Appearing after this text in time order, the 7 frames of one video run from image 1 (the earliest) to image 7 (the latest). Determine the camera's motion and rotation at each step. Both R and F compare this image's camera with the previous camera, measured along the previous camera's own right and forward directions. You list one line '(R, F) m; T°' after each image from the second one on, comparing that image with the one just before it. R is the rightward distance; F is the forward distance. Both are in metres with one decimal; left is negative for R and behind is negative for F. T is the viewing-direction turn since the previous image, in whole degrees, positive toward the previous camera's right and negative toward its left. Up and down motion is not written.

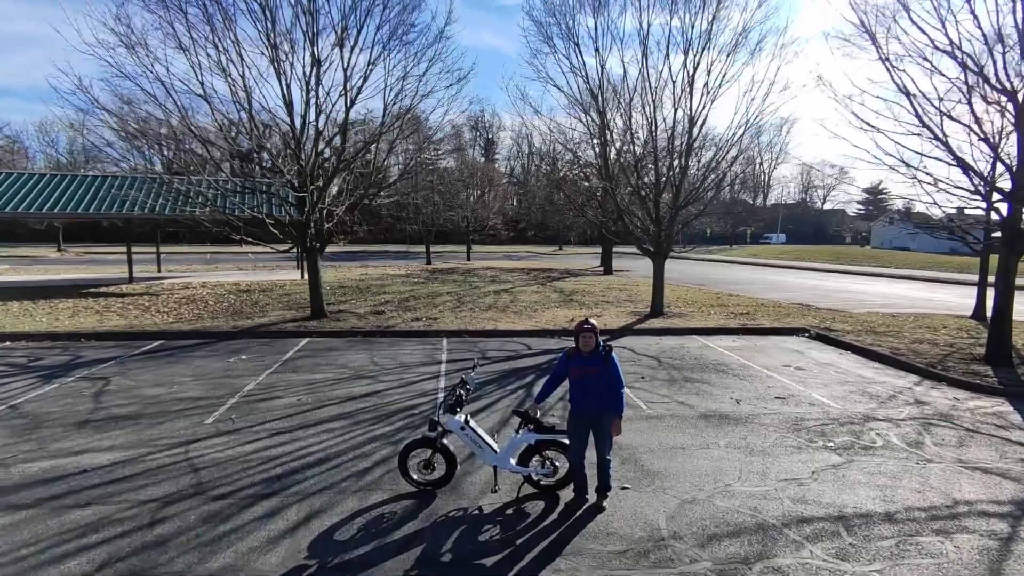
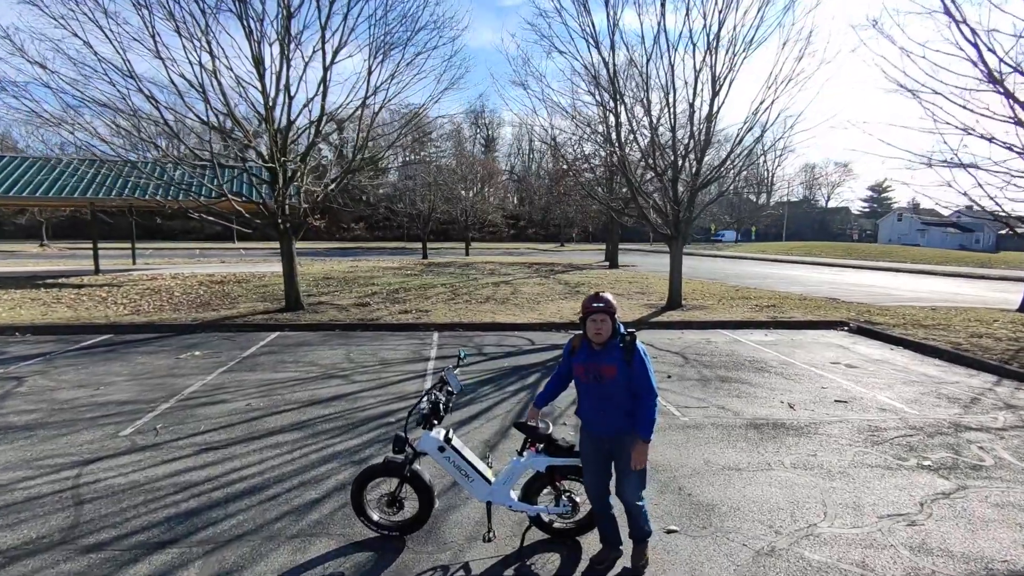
(0.0, +1.5) m; 0°
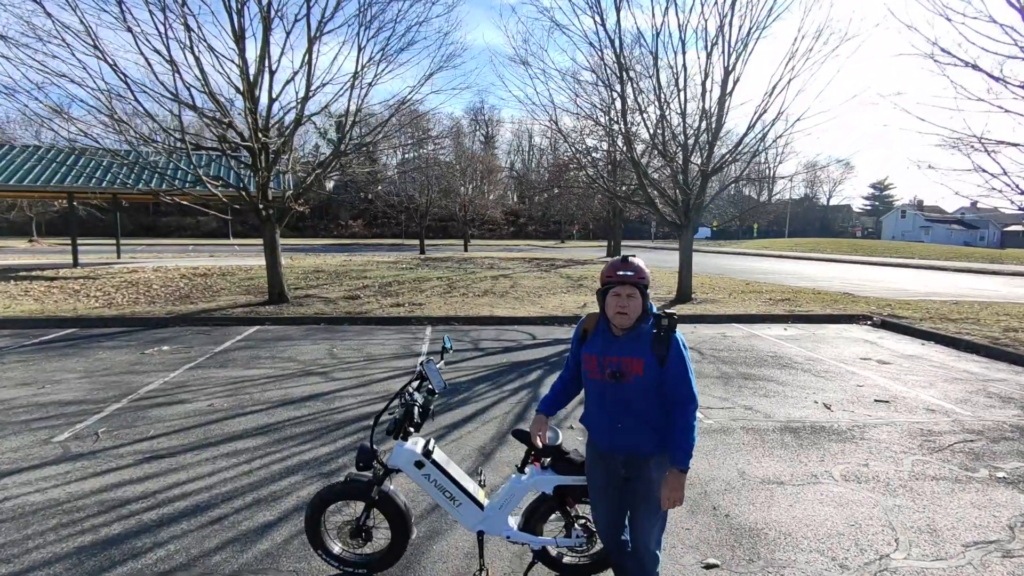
(0.0, +0.8) m; 0°
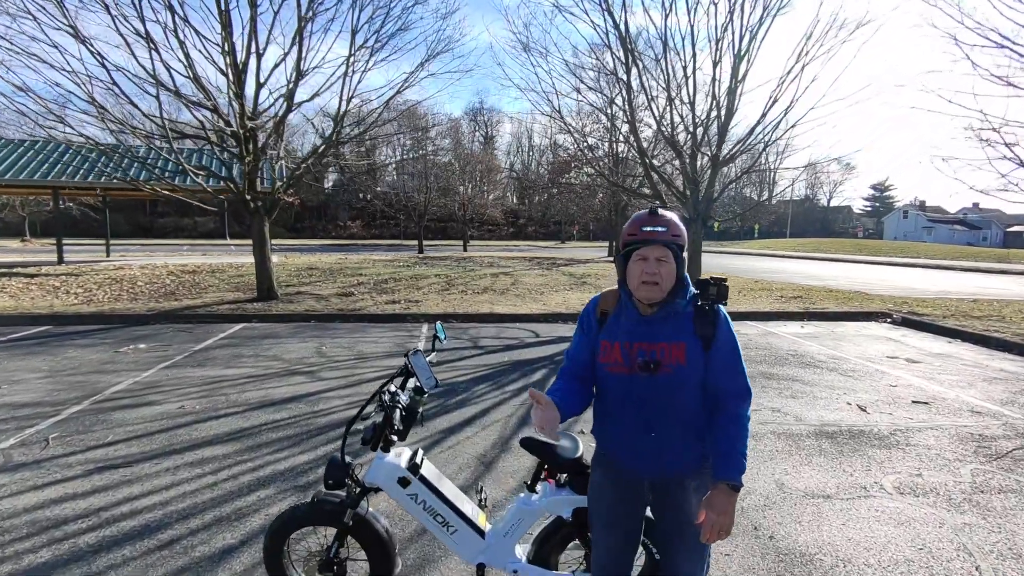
(0.0, +0.5) m; 0°
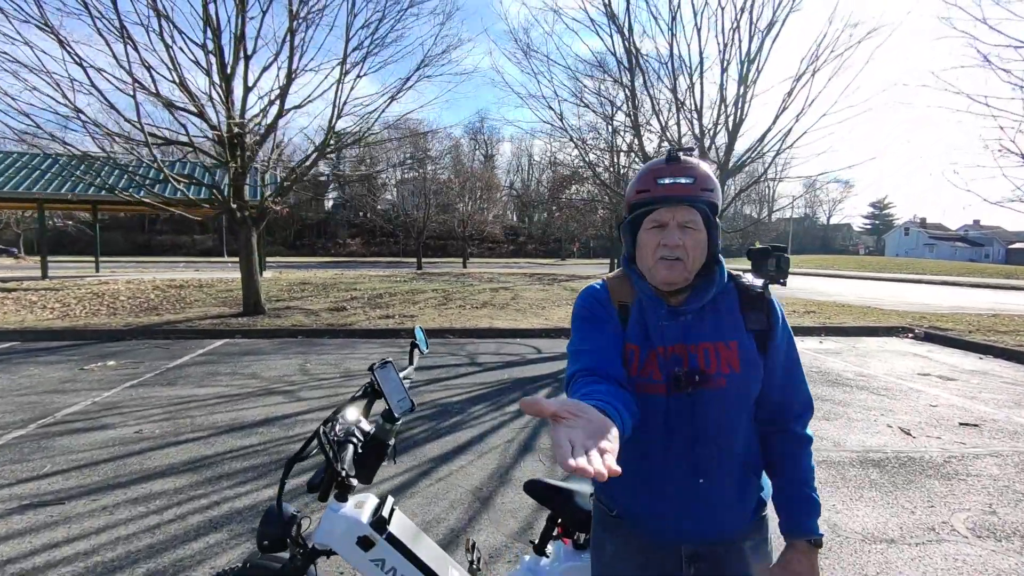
(0.0, +0.6) m; 0°
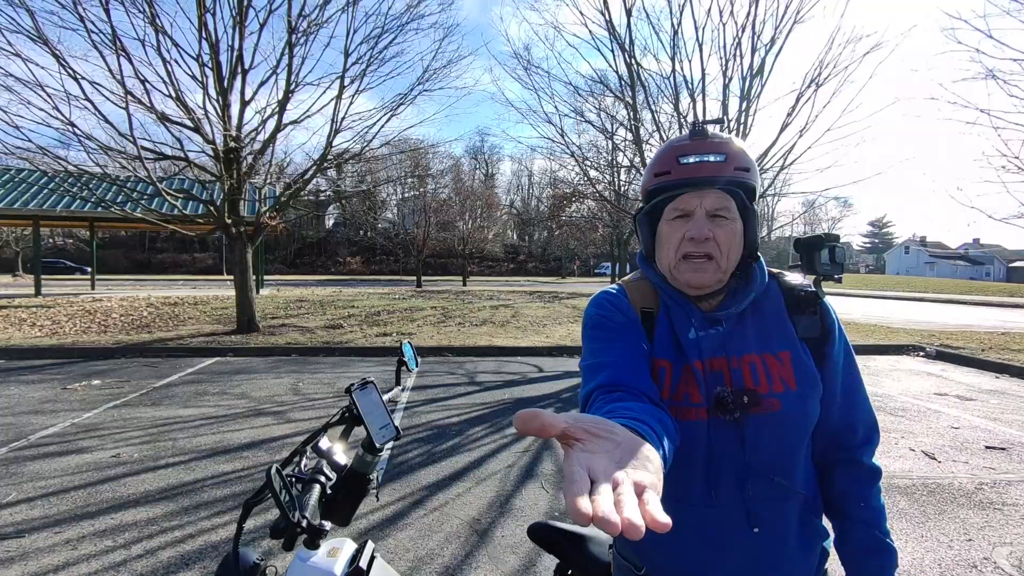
(0.0, +0.2) m; 0°
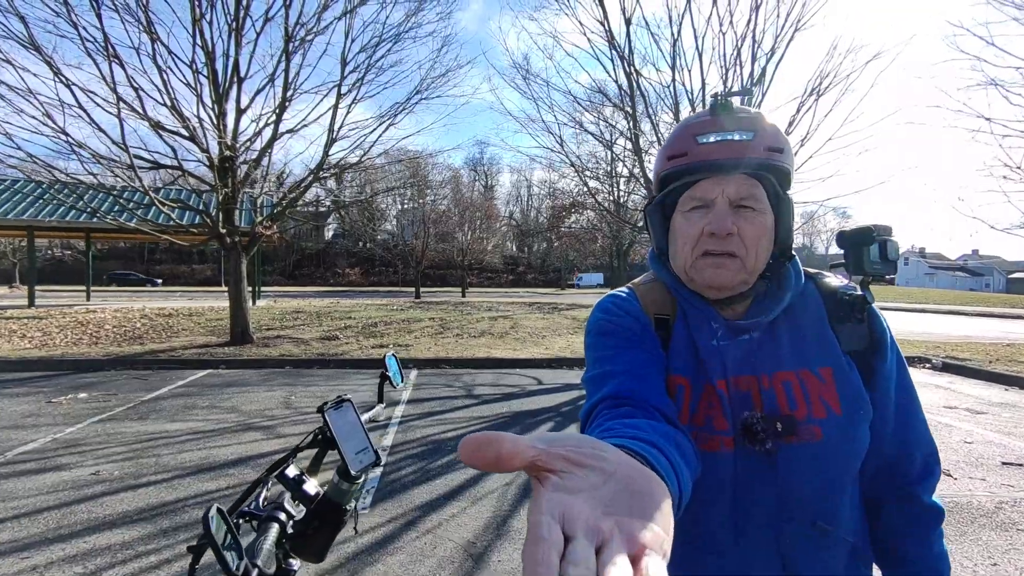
(0.0, +0.2) m; 0°
